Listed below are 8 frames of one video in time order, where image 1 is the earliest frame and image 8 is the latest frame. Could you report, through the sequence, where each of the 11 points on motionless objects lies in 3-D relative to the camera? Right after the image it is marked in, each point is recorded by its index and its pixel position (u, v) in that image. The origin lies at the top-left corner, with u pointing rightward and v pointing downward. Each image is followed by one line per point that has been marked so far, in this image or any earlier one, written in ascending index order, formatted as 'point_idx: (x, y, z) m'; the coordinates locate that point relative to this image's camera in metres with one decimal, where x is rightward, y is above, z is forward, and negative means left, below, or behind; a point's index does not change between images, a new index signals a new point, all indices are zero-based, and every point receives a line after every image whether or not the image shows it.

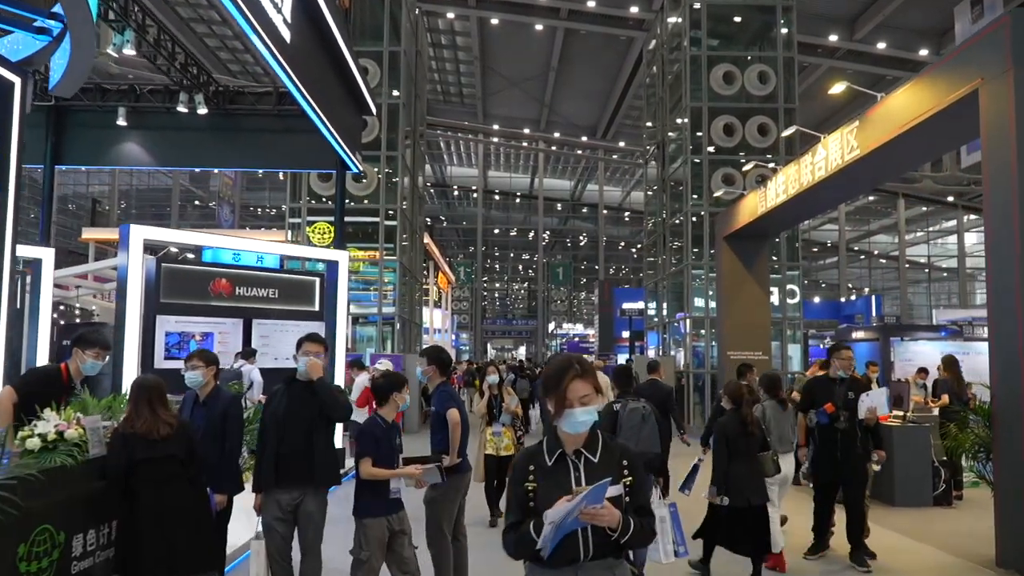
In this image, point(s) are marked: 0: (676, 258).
0: (+3.1, +0.5, +17.9) m
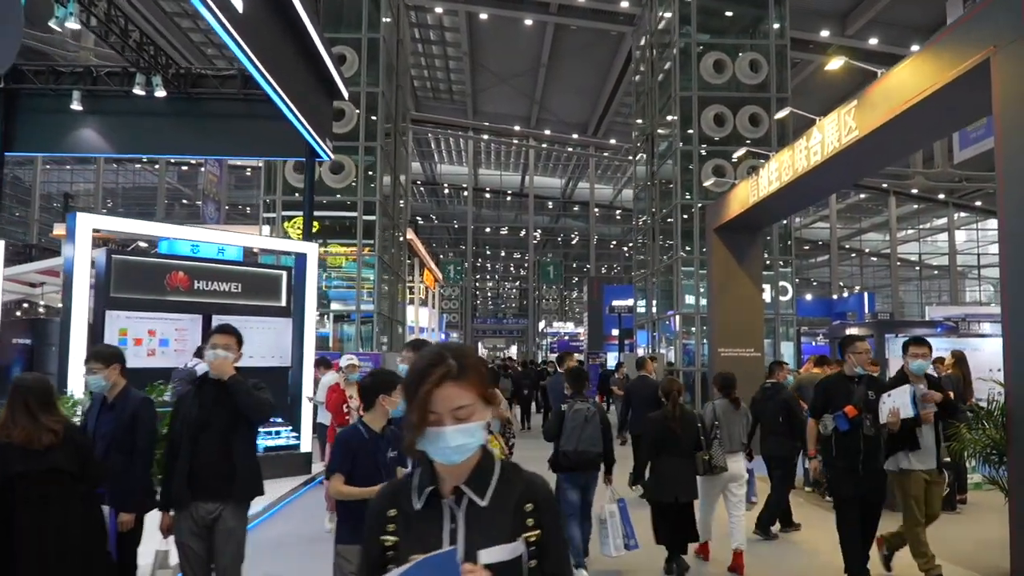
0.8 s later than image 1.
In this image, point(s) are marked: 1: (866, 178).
0: (+2.8, +0.6, +17.4) m
1: (+2.9, +0.9, +7.7) m
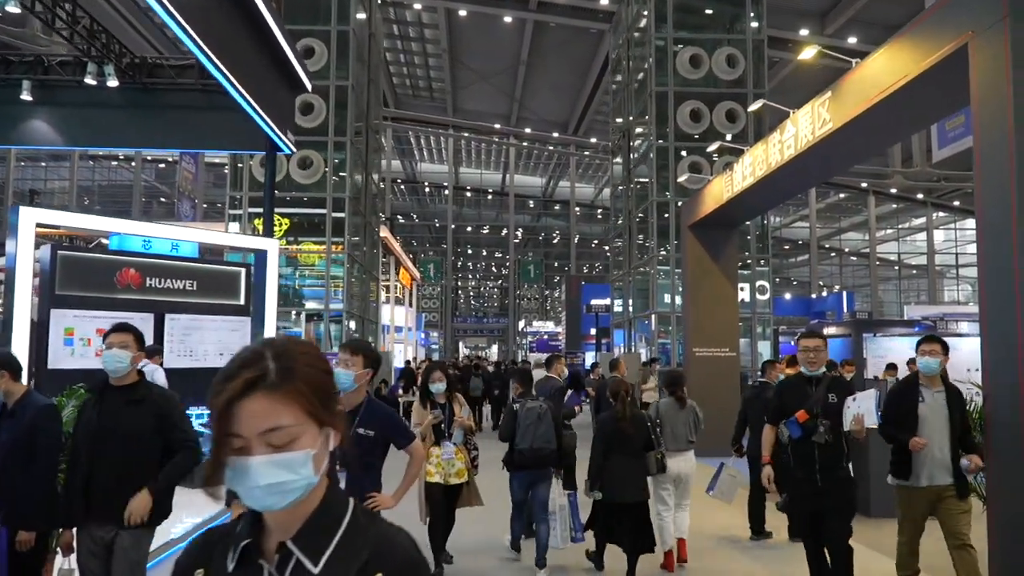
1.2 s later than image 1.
0: (+2.4, +0.6, +17.2) m
1: (+2.6, +0.9, +7.5) m
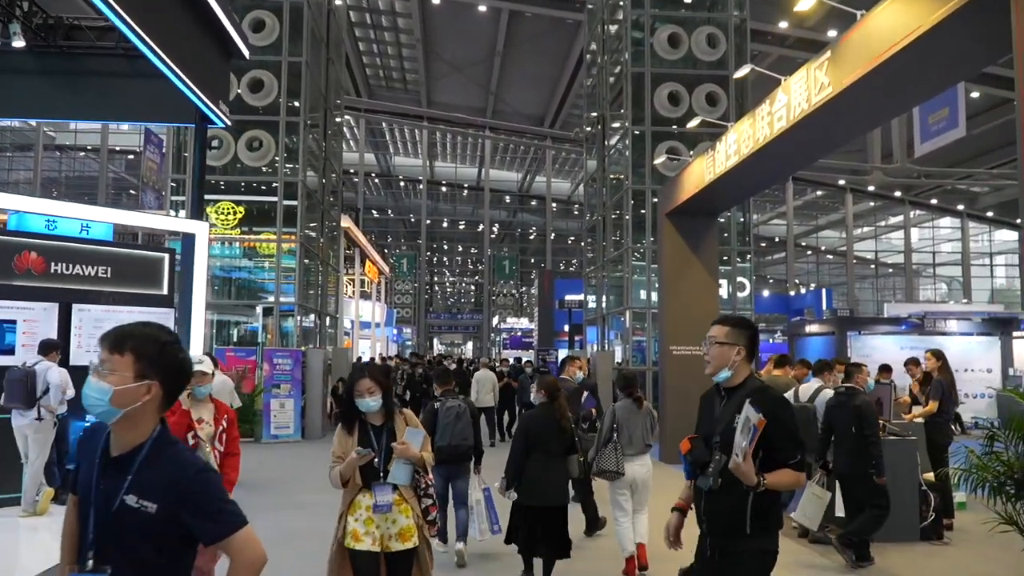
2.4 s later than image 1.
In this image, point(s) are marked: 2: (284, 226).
0: (+1.8, +0.7, +16.3) m
1: (+2.3, +1.0, +6.7) m
2: (-3.5, +0.9, +14.3) m
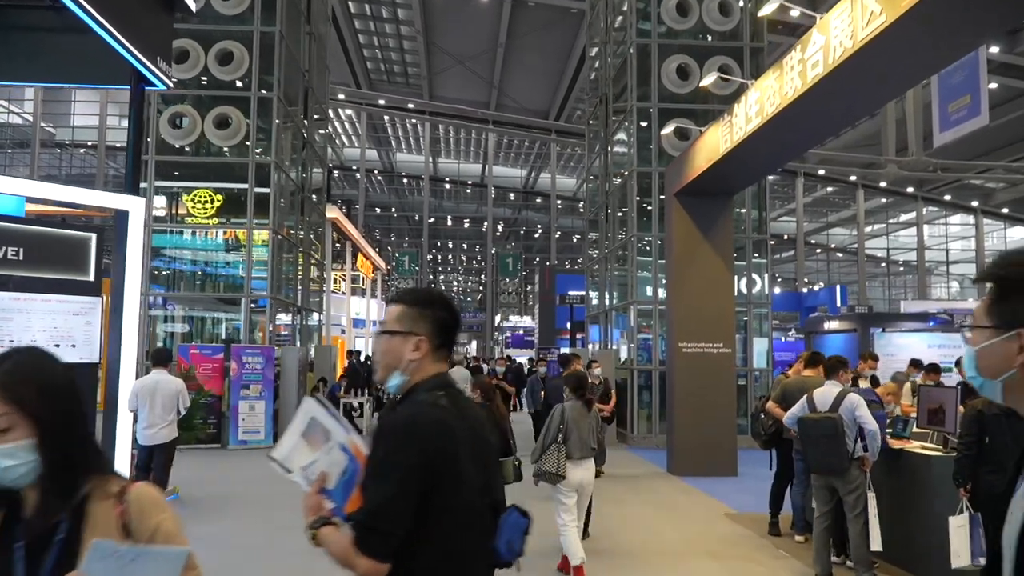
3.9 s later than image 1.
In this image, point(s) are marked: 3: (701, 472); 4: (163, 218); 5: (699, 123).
0: (+1.8, +0.8, +15.2) m
1: (+2.2, +1.1, +5.5) m
2: (-3.6, +1.0, +13.2) m
3: (+1.8, -1.7, +8.8) m
4: (-4.9, +1.0, +13.3) m
5: (+2.7, +2.4, +13.4) m
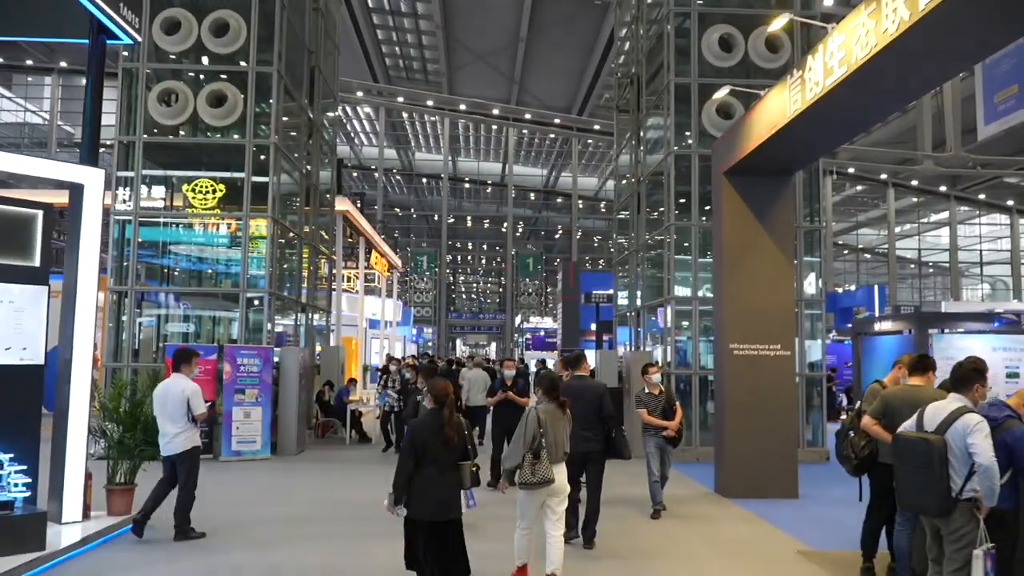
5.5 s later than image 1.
0: (+2.1, +0.8, +14.0) m
1: (+2.3, +1.1, +4.4) m
2: (-3.3, +1.1, +12.2) m
3: (+2.0, -1.7, +7.6) m
4: (-4.6, +1.0, +12.3) m
5: (+3.0, +2.4, +12.3) m
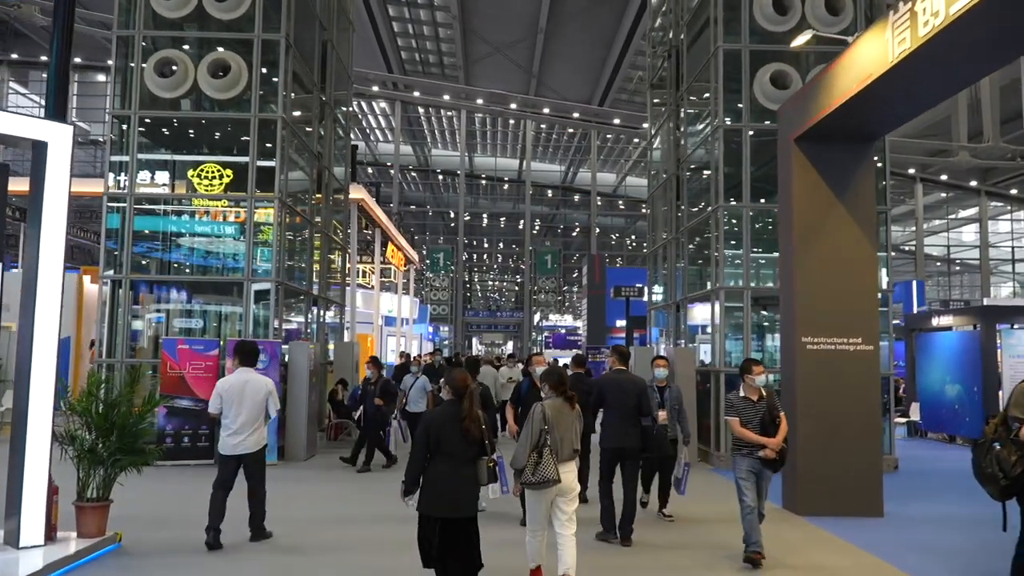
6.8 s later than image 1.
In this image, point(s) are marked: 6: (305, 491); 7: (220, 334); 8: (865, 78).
0: (+2.5, +0.9, +13.0) m
1: (+2.5, +1.2, +3.4) m
2: (-2.9, +1.2, +11.3) m
3: (+2.2, -1.6, +6.6) m
4: (-4.3, +1.1, +11.4) m
5: (+3.3, +2.5, +11.2) m
6: (-1.9, -1.8, +8.5) m
7: (-3.5, -0.5, +11.2) m
8: (+2.1, +1.2, +5.7) m
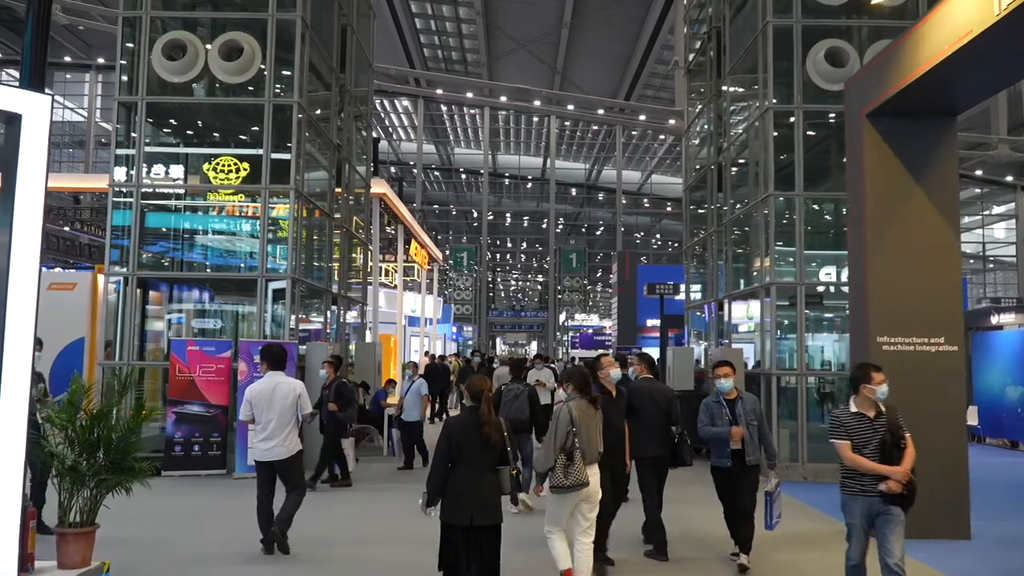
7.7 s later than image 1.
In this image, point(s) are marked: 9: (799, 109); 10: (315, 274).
0: (+2.9, +1.0, +12.3) m
1: (+2.7, +1.3, +2.6) m
2: (-2.6, +1.2, +10.7) m
3: (+2.5, -1.5, +5.9) m
4: (-3.9, +1.2, +10.8) m
5: (+3.6, +2.6, +10.5) m
6: (-1.6, -1.8, +7.9) m
7: (-3.1, -0.5, +10.6) m
8: (+2.3, +1.3, +5.0) m
9: (+3.1, +1.8, +10.4) m
10: (-2.3, +0.1, +11.6) m
